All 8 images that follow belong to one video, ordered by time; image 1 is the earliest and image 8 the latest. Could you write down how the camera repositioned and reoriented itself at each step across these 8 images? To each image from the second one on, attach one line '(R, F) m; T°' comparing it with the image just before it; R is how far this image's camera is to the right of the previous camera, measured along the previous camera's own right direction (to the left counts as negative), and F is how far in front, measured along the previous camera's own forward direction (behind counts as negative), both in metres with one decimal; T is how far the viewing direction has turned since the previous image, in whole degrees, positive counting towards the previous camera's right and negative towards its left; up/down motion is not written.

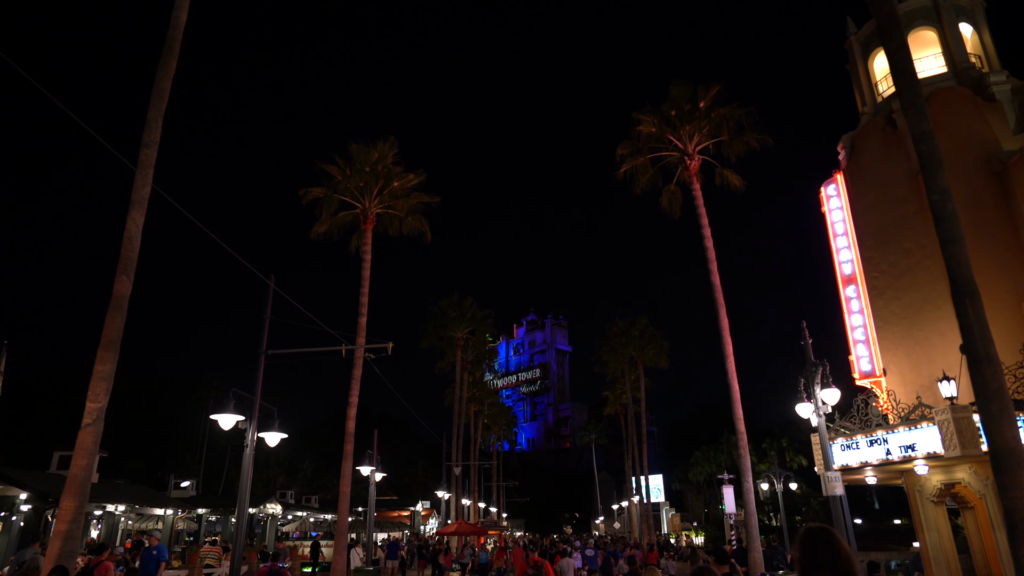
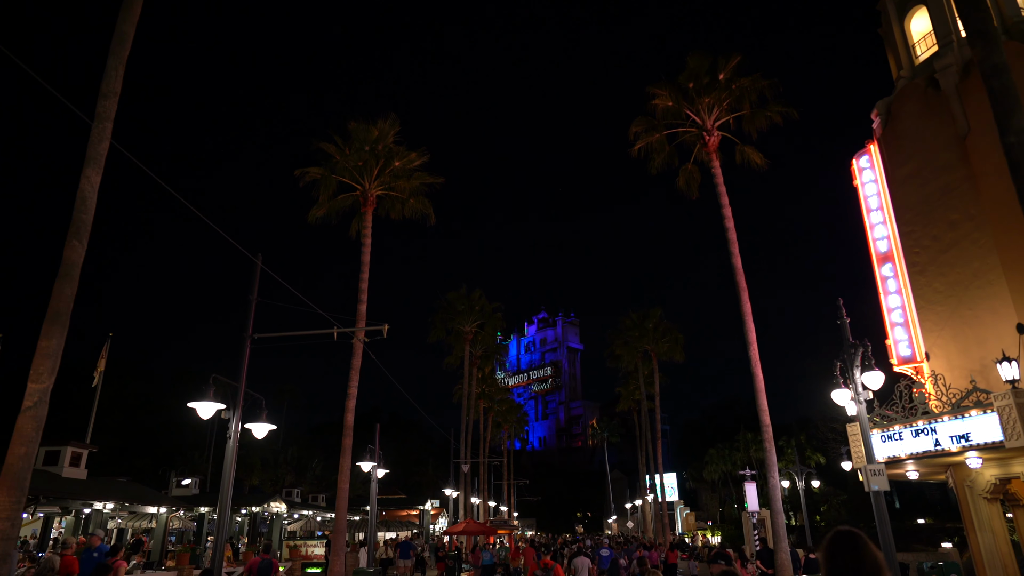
(+0.1, +1.2) m; -1°
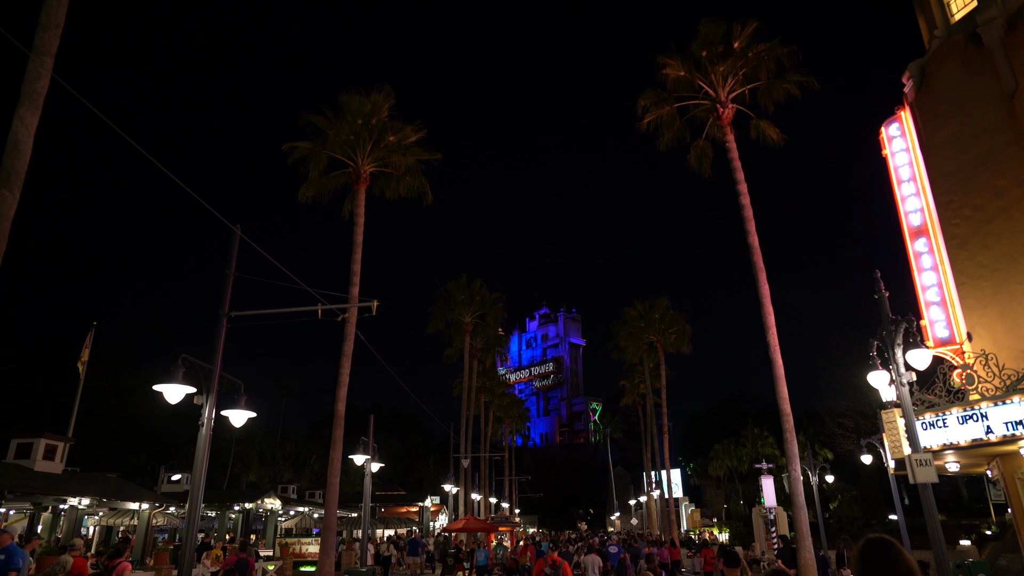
(0.0, +1.2) m; 0°
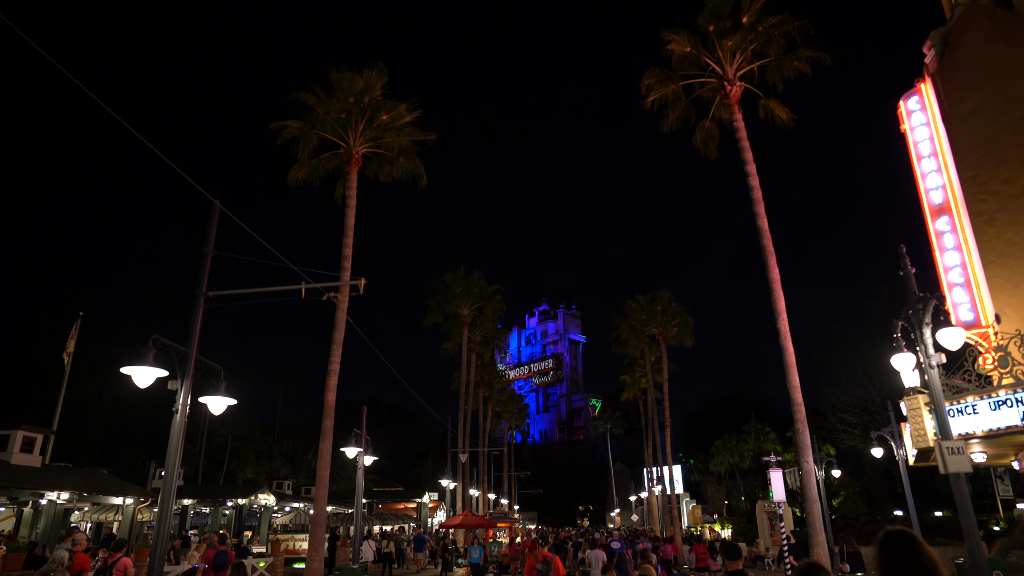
(0.0, +0.8) m; 0°
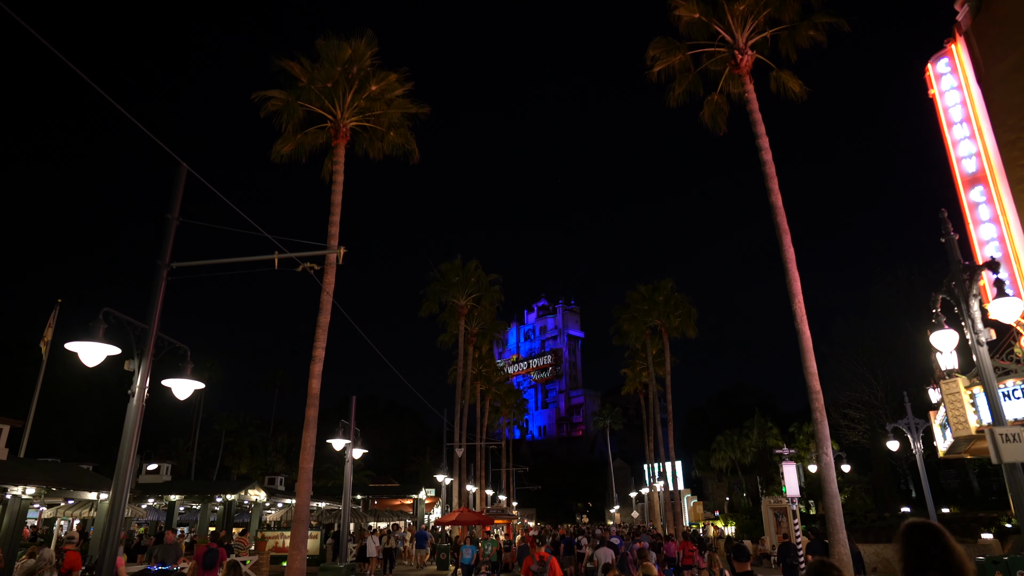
(0.0, +1.1) m; 0°
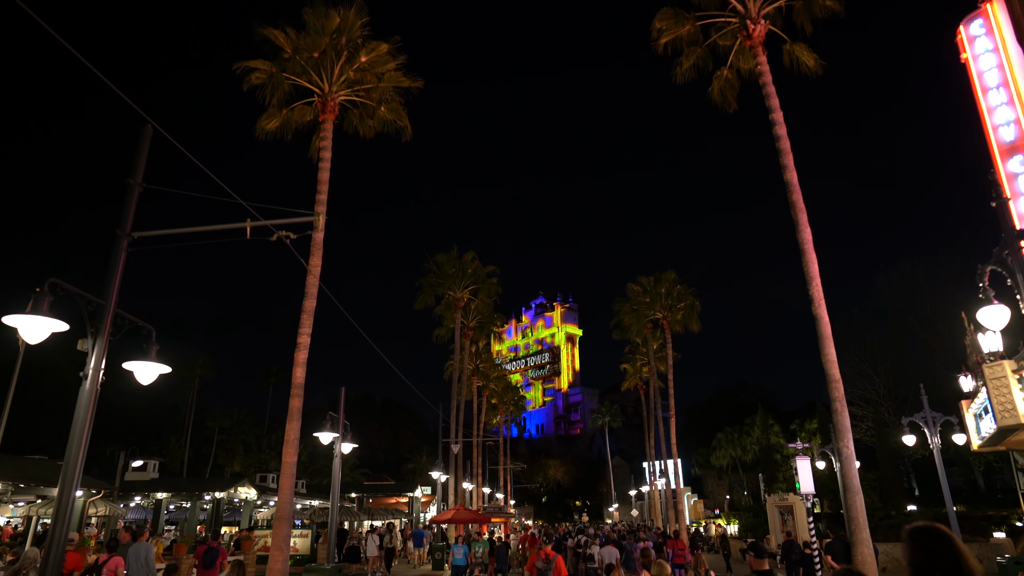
(0.0, +1.0) m; 0°
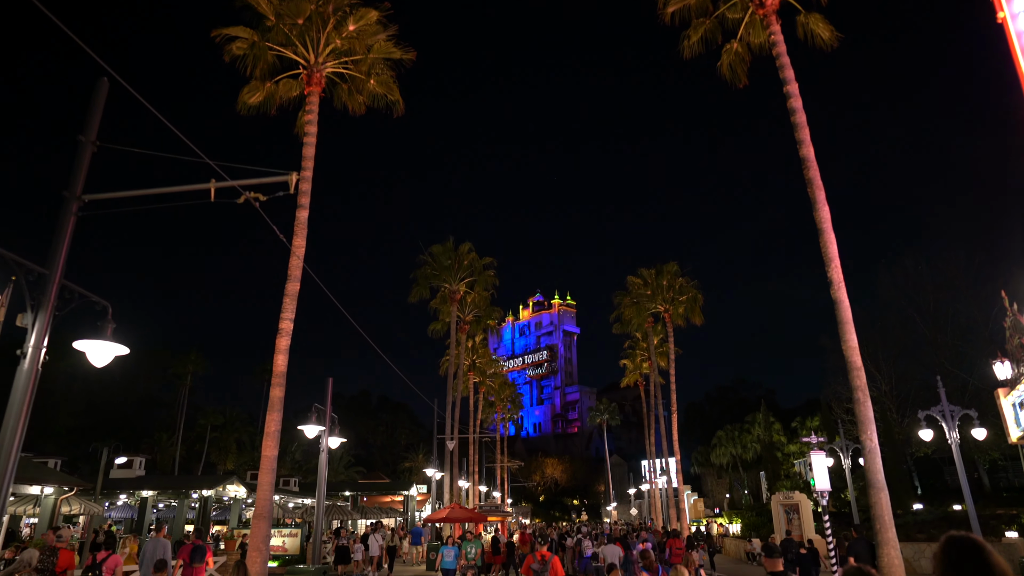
(0.0, +1.0) m; 0°
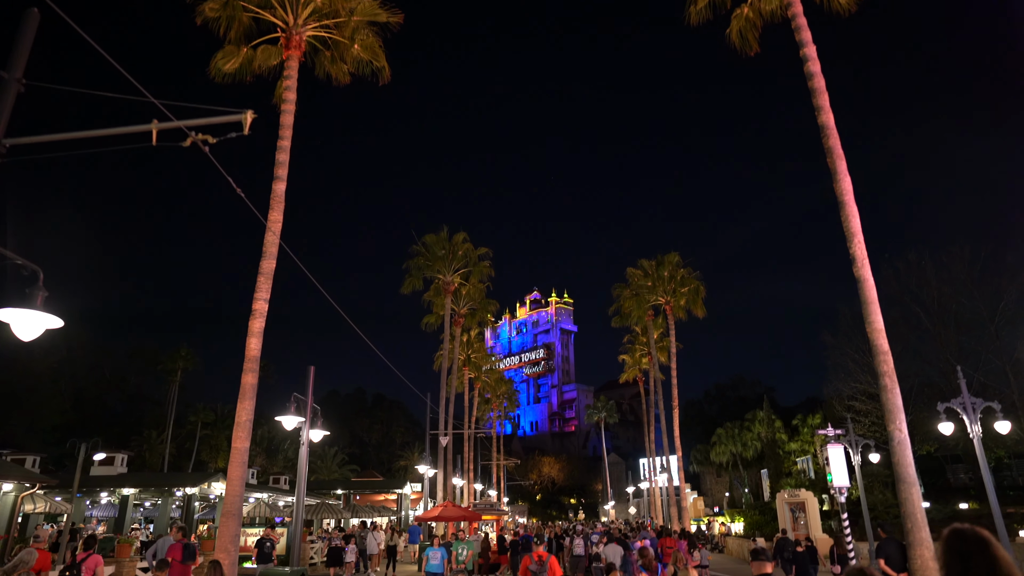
(+0.1, +1.1) m; 0°
